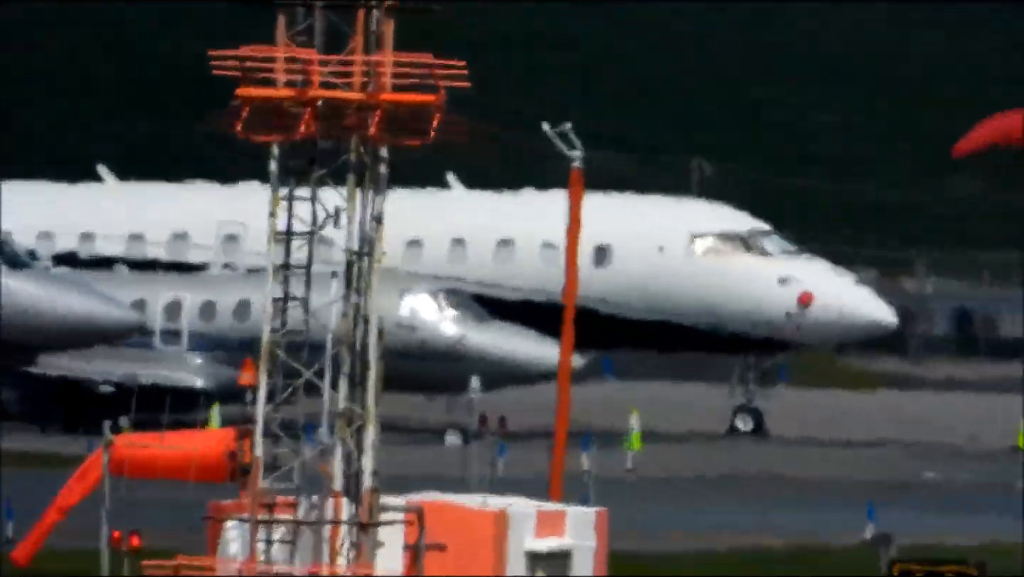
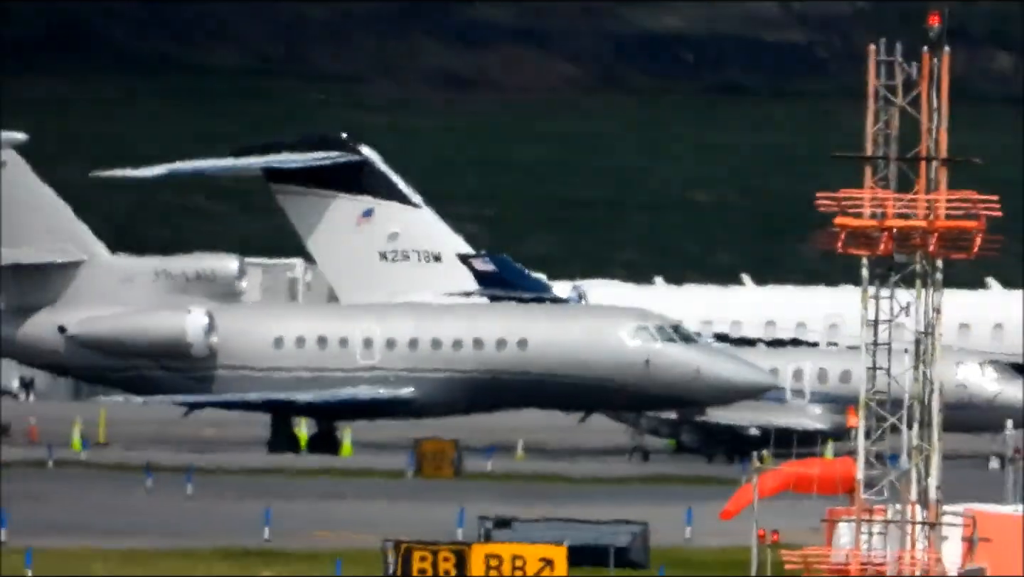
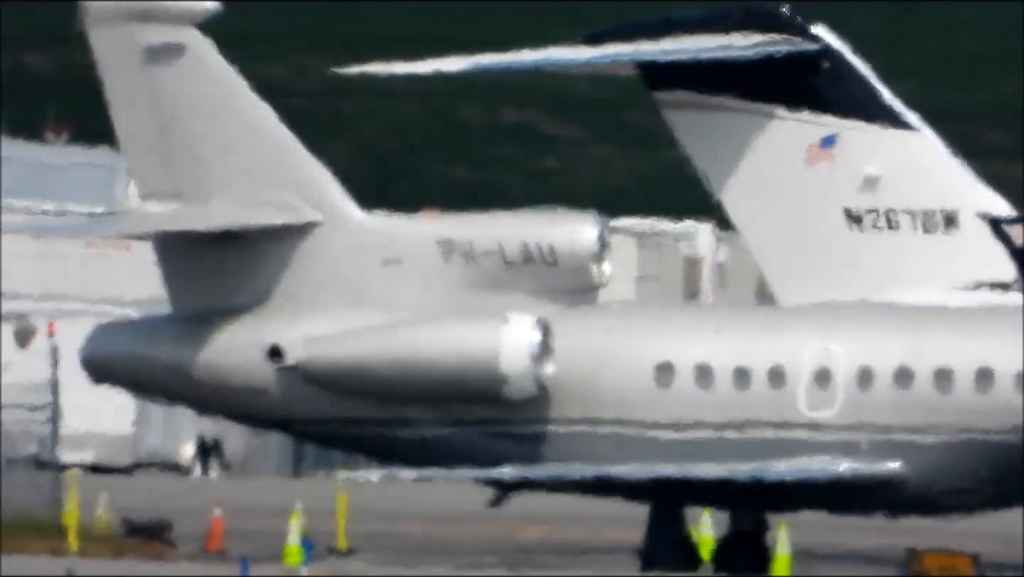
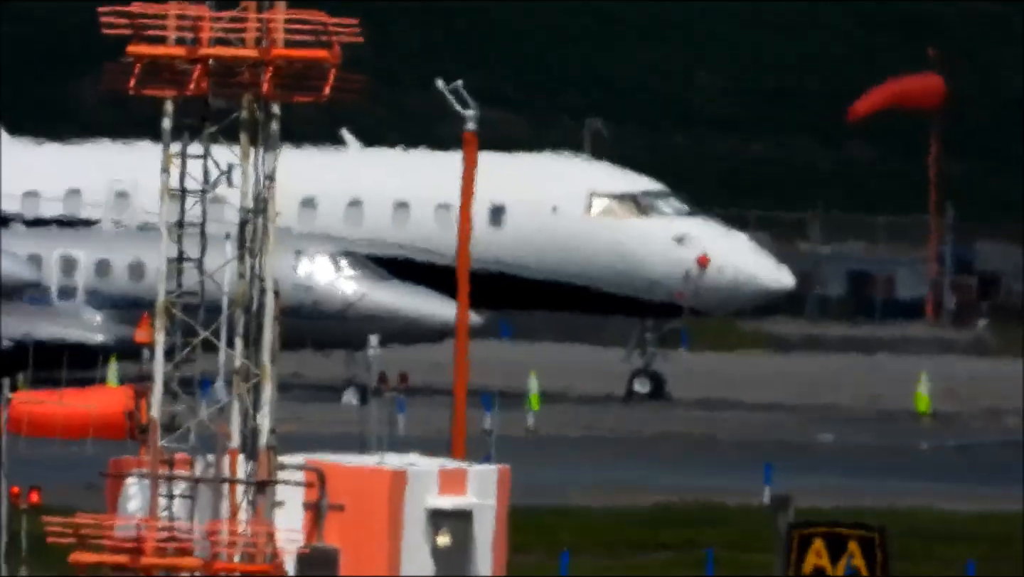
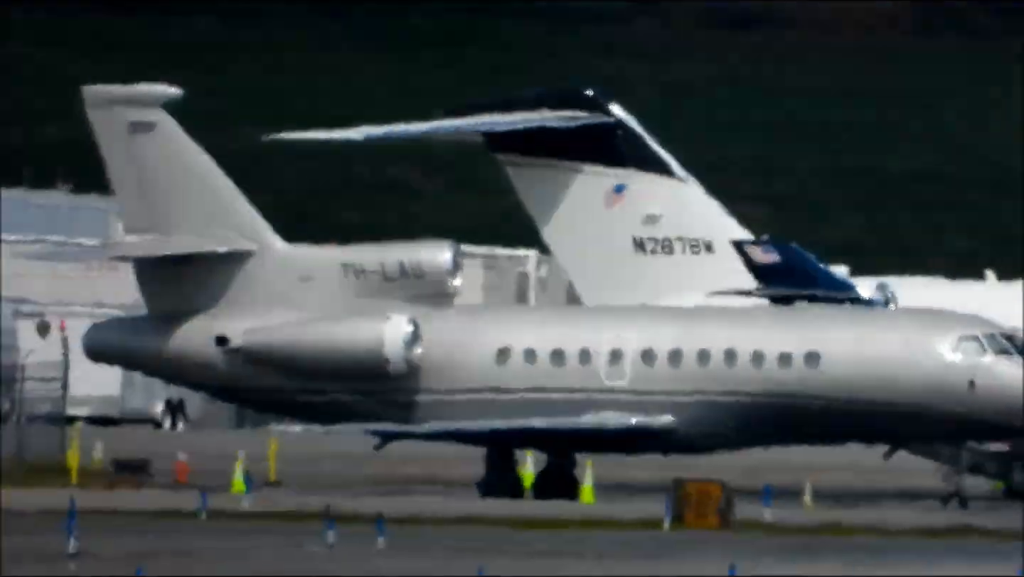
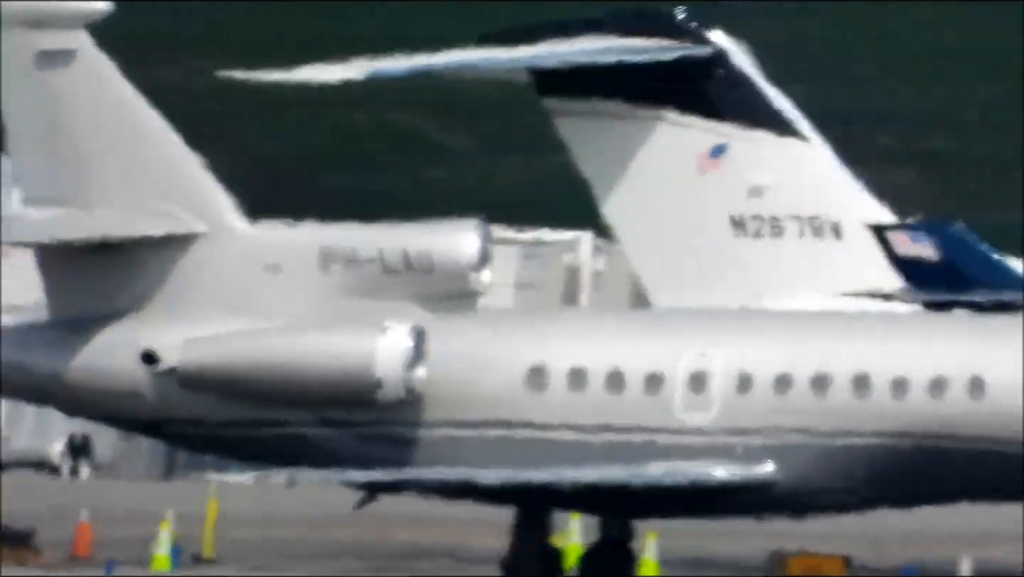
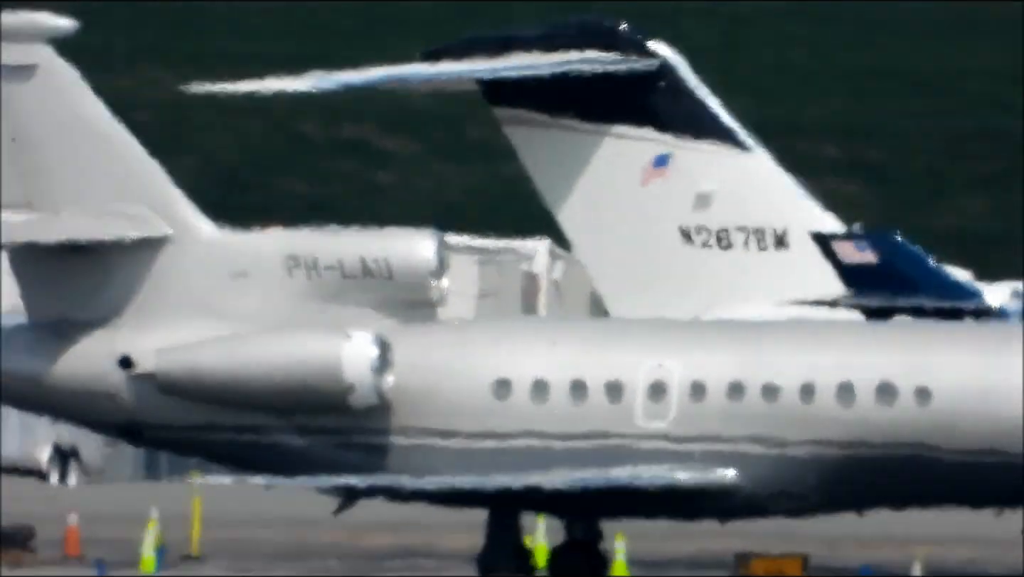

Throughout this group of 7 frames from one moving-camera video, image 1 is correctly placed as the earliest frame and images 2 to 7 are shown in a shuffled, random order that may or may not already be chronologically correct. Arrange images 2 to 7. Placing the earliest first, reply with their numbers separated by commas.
4, 3, 6, 7, 5, 2
